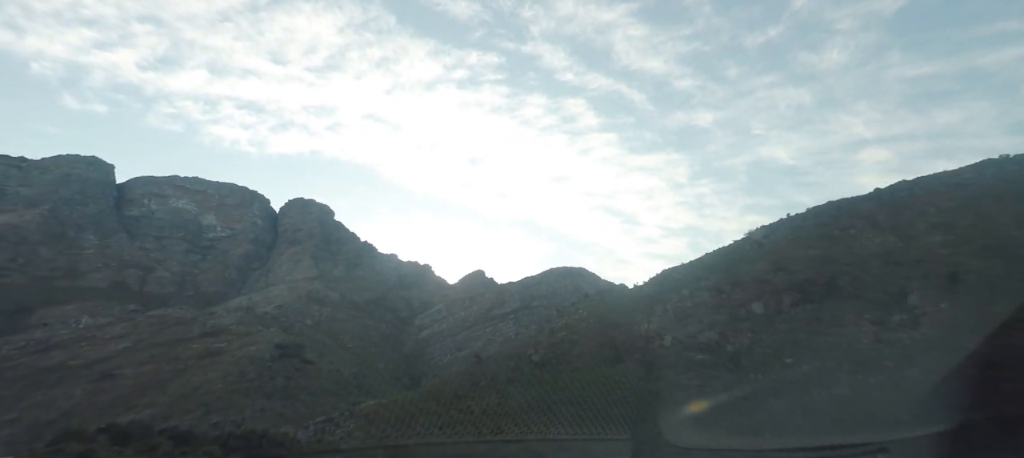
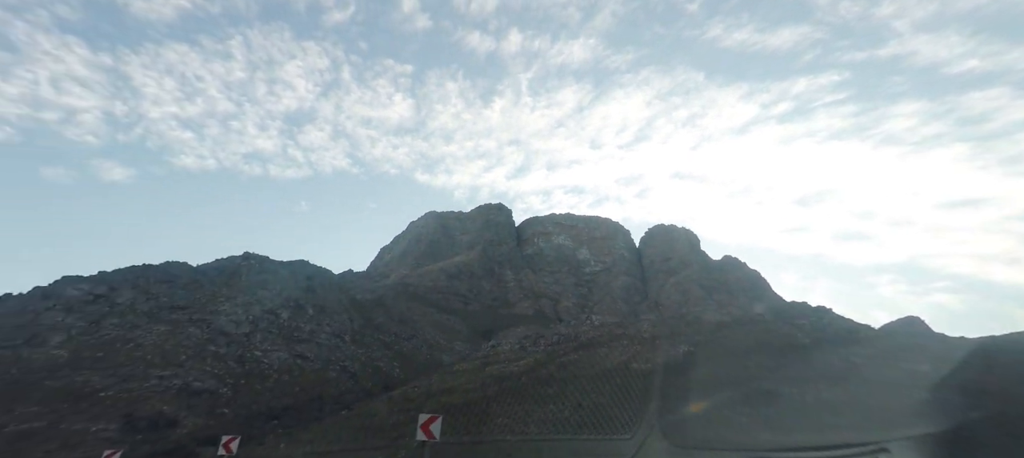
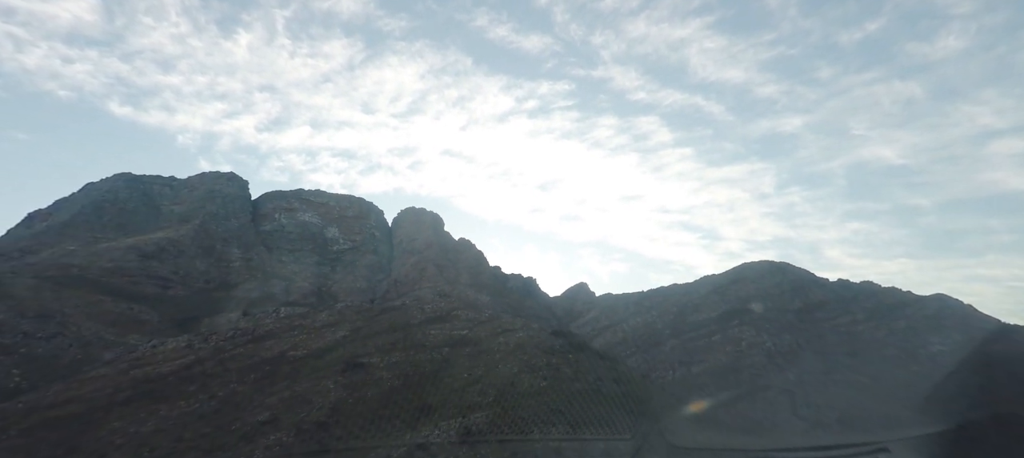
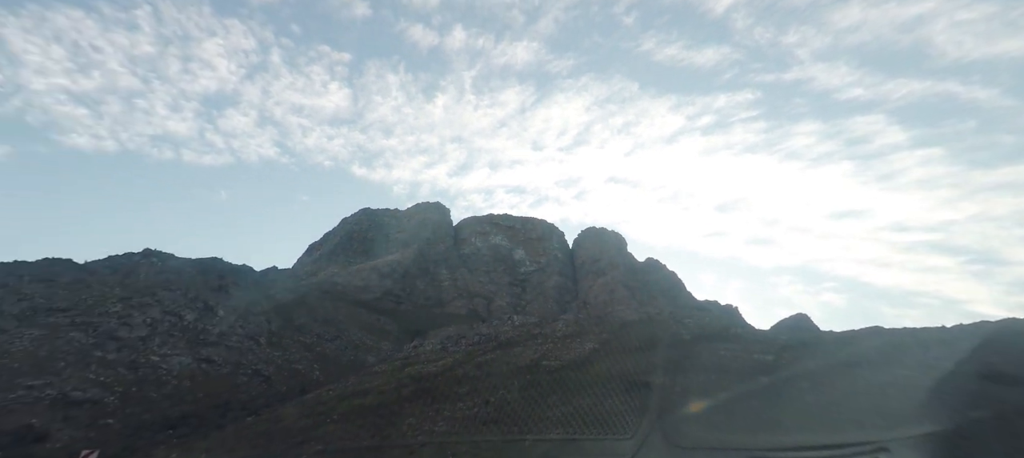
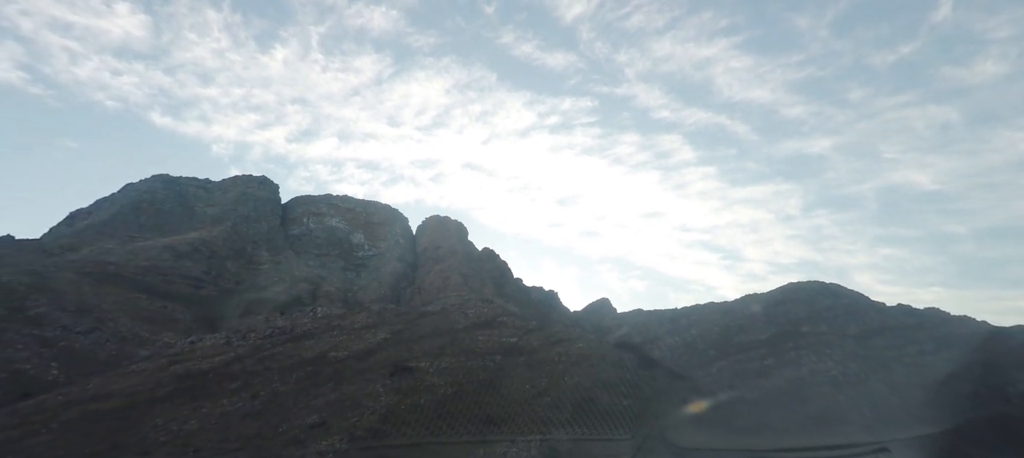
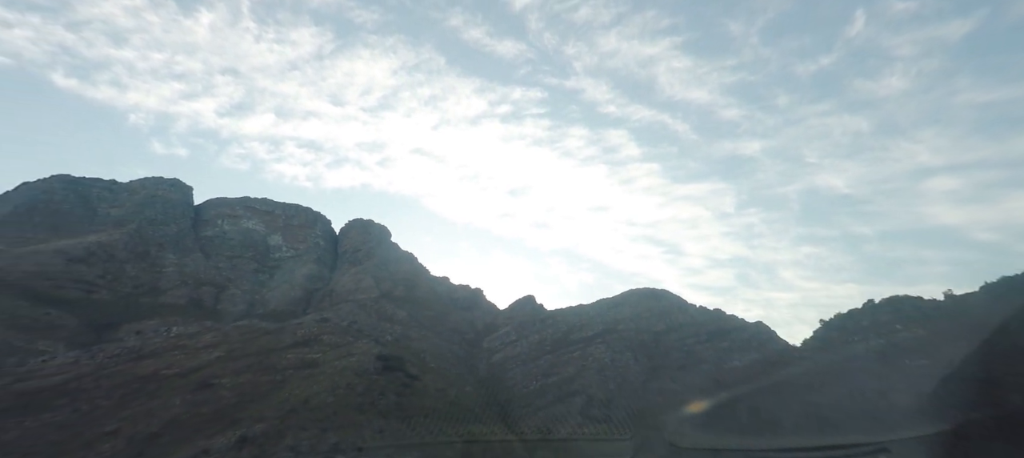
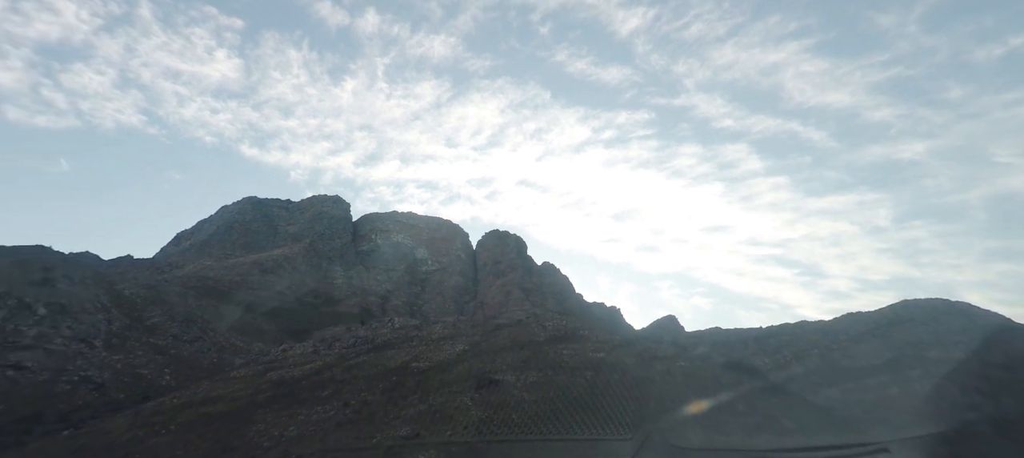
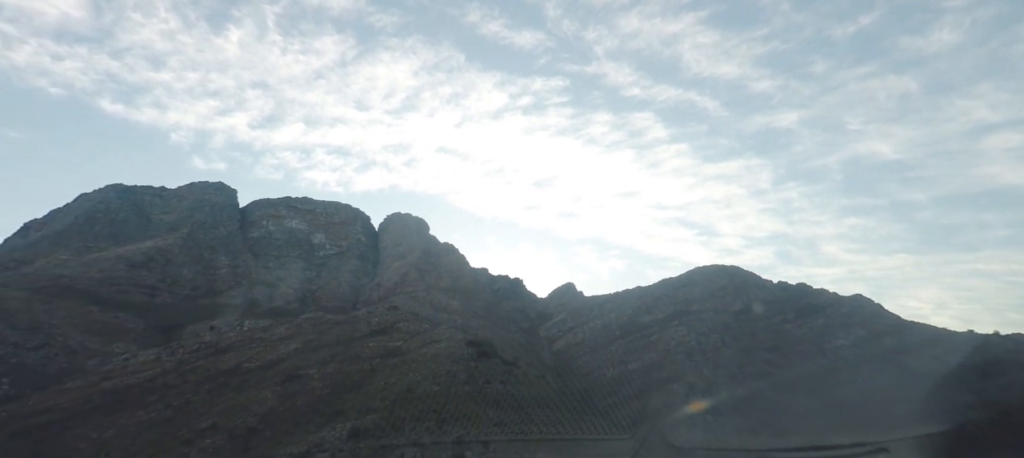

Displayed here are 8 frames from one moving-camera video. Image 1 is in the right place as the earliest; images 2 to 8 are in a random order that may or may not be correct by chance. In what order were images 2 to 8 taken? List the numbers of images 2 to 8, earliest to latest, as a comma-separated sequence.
6, 8, 3, 5, 7, 4, 2
